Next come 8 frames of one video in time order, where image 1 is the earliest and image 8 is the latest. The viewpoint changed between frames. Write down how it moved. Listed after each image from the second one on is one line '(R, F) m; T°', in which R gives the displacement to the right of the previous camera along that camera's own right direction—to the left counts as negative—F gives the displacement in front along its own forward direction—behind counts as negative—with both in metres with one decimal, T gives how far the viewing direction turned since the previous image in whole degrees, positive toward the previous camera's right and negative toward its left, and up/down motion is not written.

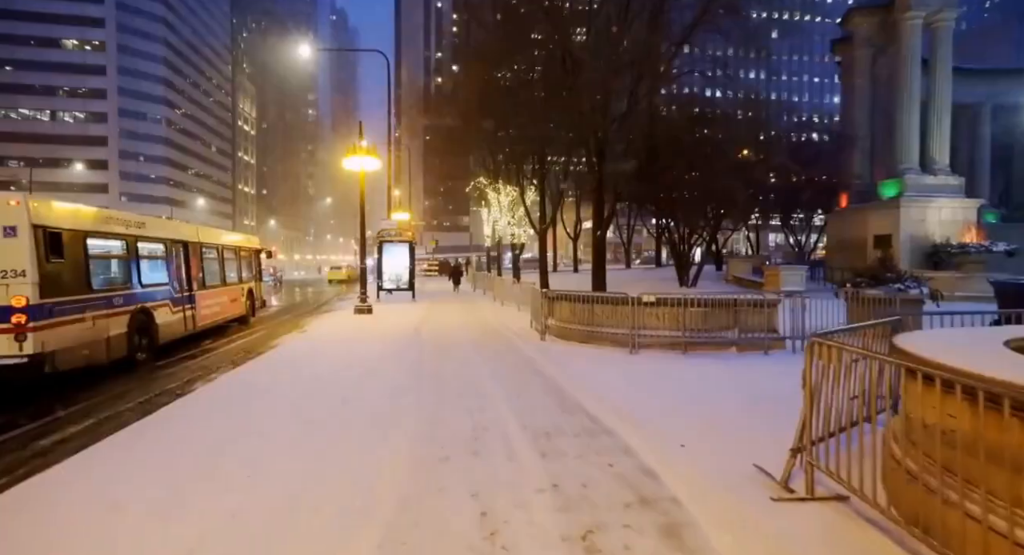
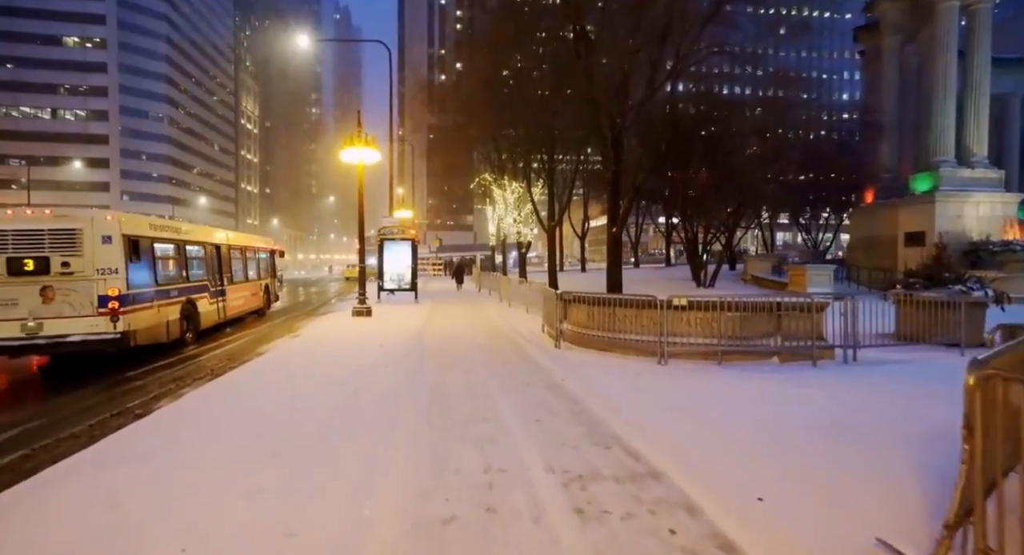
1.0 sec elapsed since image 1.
(-0.2, +1.3) m; 0°
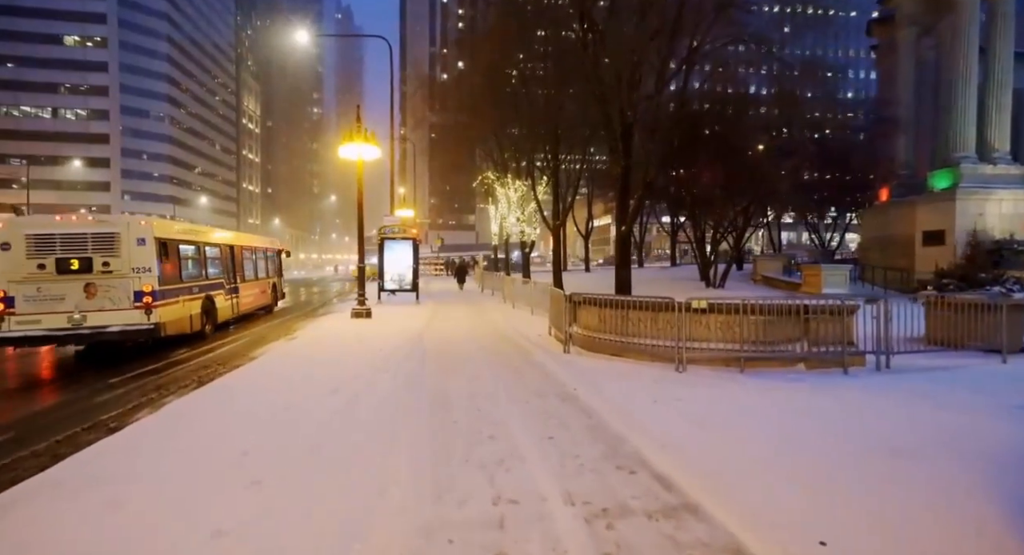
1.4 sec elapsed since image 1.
(-0.1, +0.7) m; 0°
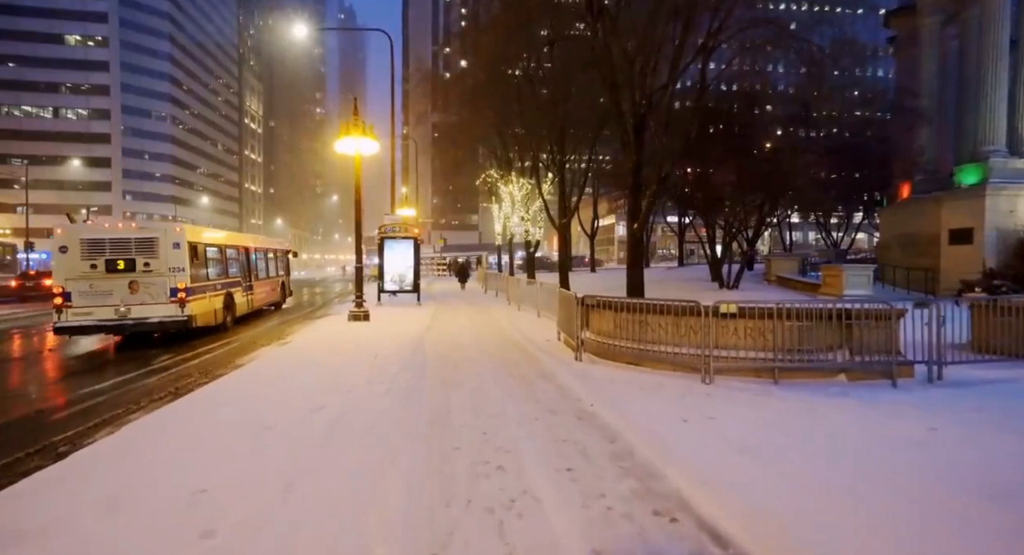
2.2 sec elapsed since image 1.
(-0.1, +0.9) m; 0°
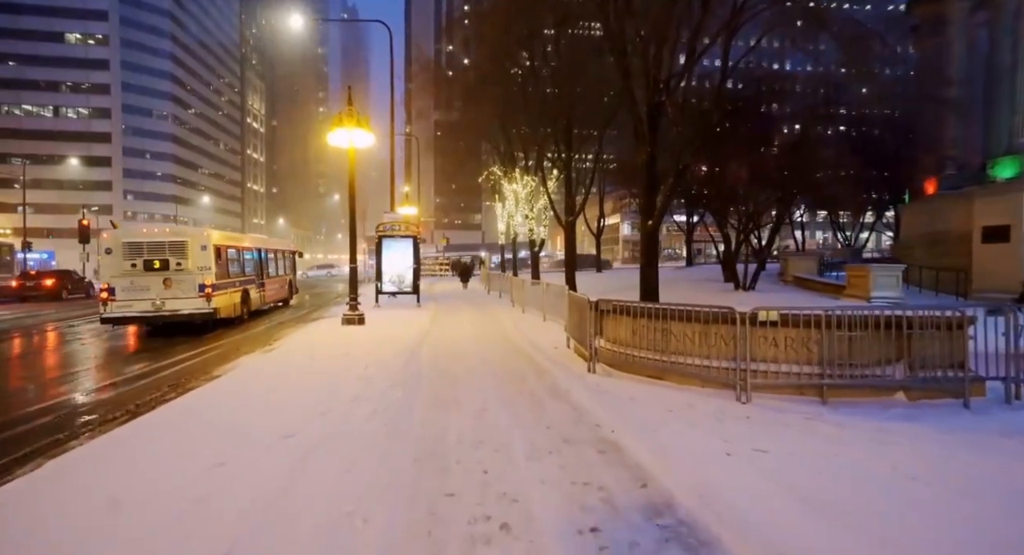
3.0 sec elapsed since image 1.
(0.0, +1.2) m; 0°
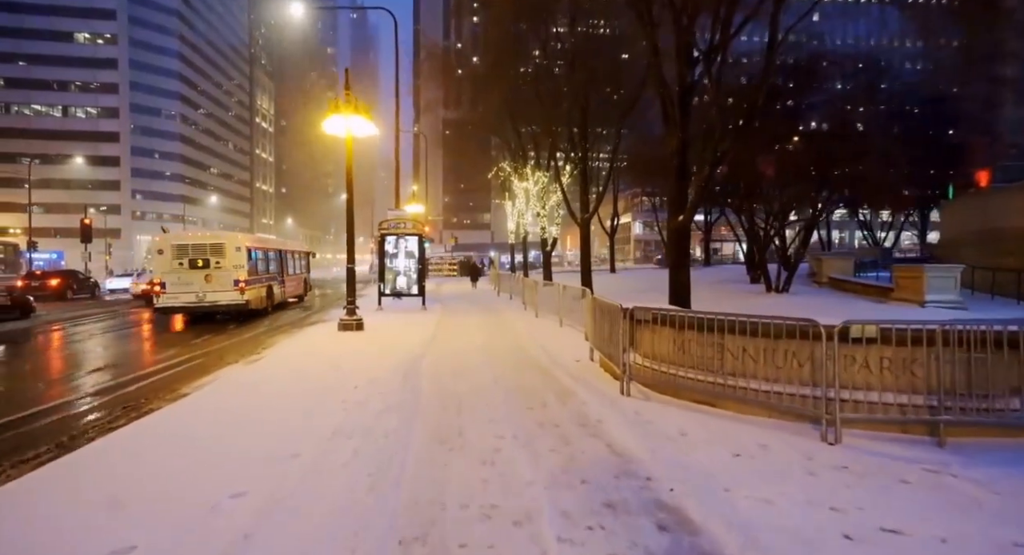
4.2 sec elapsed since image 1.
(-0.1, +1.6) m; -1°
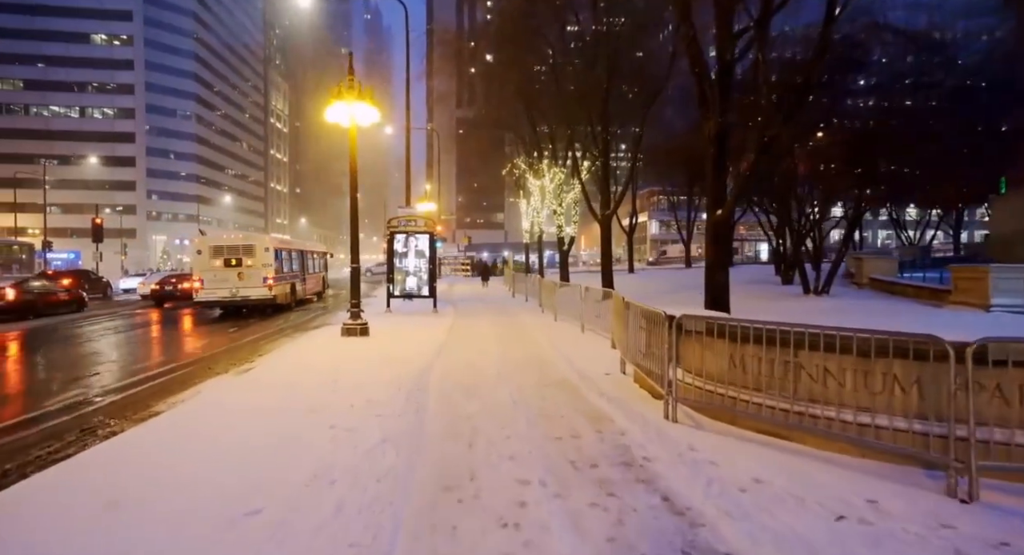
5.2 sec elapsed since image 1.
(-0.1, +1.3) m; -1°
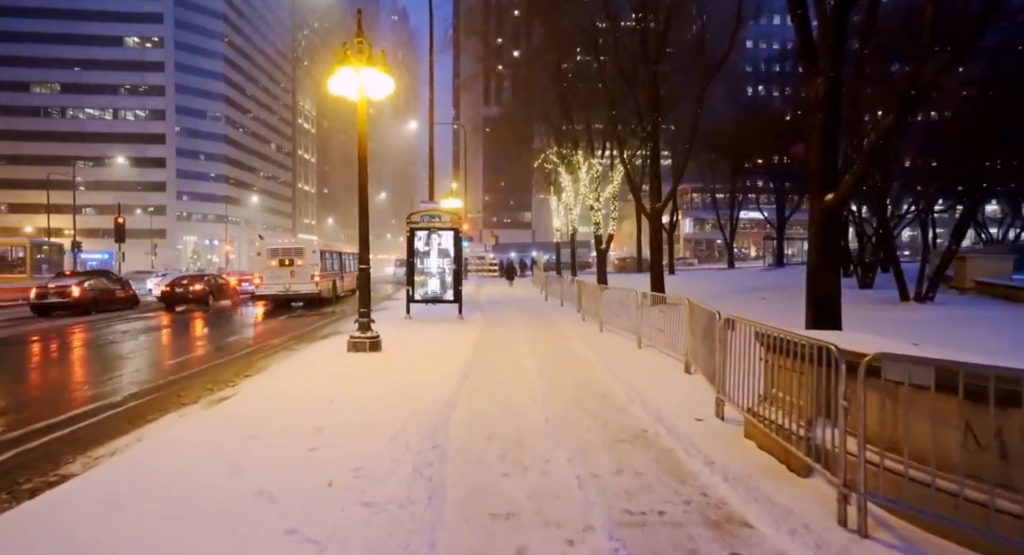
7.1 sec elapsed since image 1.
(-0.3, +2.7) m; -3°
